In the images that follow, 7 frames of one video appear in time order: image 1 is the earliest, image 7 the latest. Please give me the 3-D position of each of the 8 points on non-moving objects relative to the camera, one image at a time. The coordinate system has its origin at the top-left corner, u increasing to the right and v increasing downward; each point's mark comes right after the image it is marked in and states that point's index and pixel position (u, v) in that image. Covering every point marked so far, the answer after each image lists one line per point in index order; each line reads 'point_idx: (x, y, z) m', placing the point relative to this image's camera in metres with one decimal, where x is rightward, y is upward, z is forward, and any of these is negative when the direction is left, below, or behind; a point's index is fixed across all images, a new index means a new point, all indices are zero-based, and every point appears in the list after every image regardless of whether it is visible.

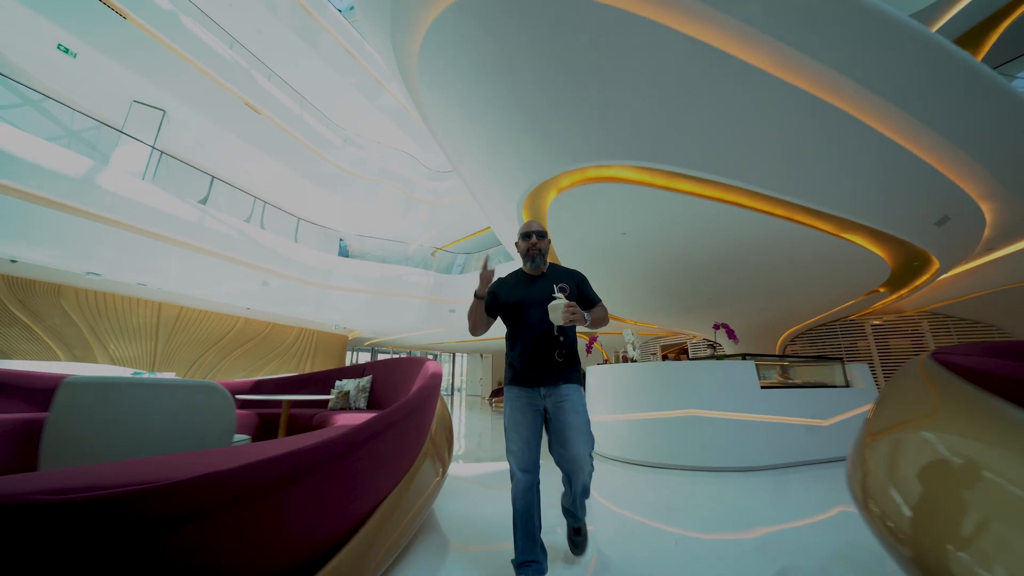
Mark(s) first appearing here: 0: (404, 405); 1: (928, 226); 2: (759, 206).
0: (-0.4, -0.5, +1.4) m
1: (+4.0, +0.6, +3.6) m
2: (+2.1, +0.7, +3.2) m
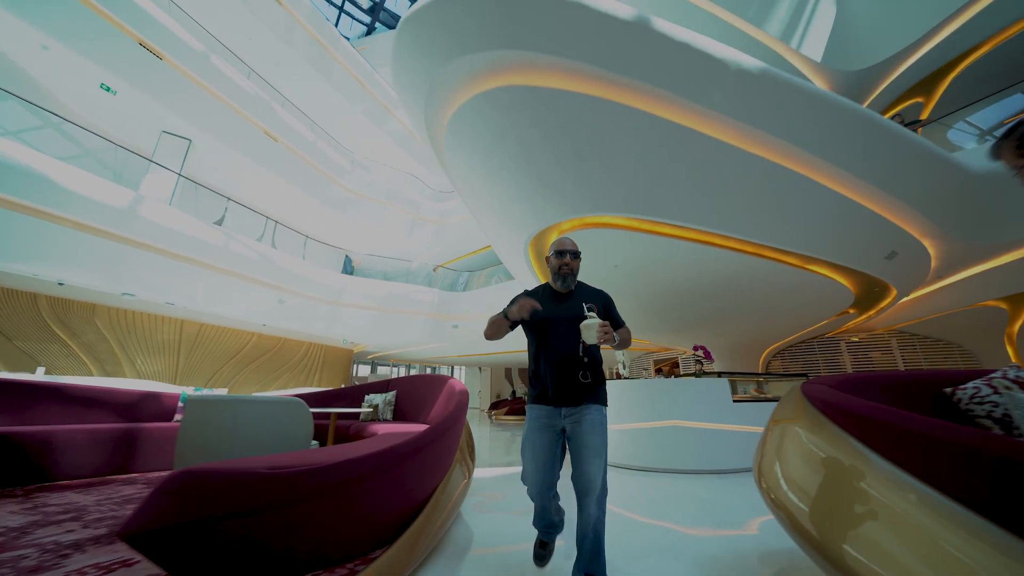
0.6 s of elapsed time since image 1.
0: (-0.3, -0.7, +1.9) m
1: (+4.1, +0.3, +4.1) m
2: (+2.2, +0.4, +3.7) m
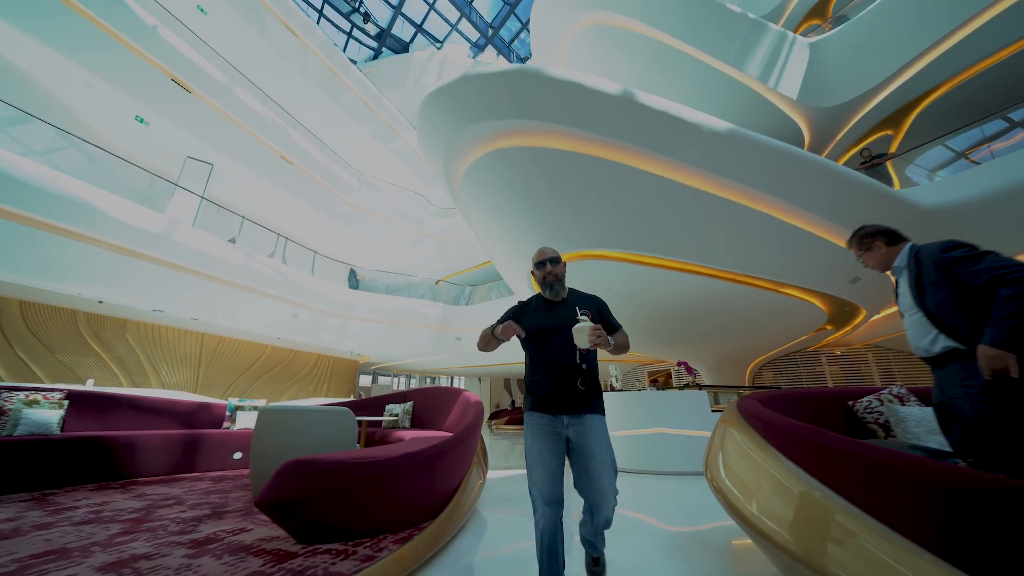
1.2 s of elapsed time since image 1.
0: (-0.3, -0.9, +2.3) m
1: (+4.1, +0.1, +4.6) m
2: (+2.3, +0.2, +4.2) m
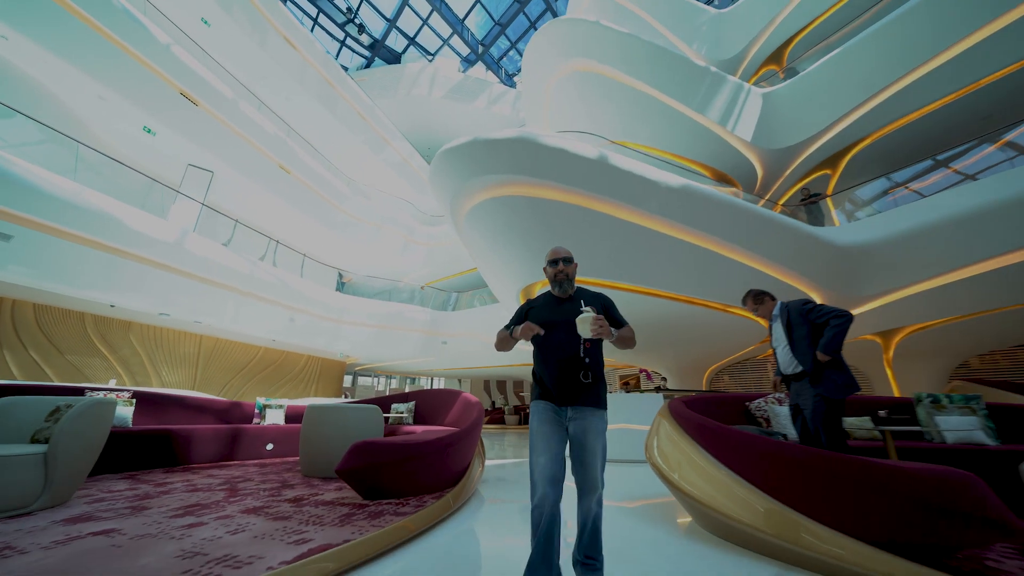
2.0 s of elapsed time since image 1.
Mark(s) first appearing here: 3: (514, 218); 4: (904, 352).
0: (-0.3, -1.1, +2.9) m
1: (+4.0, -0.3, +5.5) m
2: (+2.1, -0.1, +5.0) m
3: (0.0, +0.7, +3.9) m
4: (+7.2, -1.2, +6.7) m
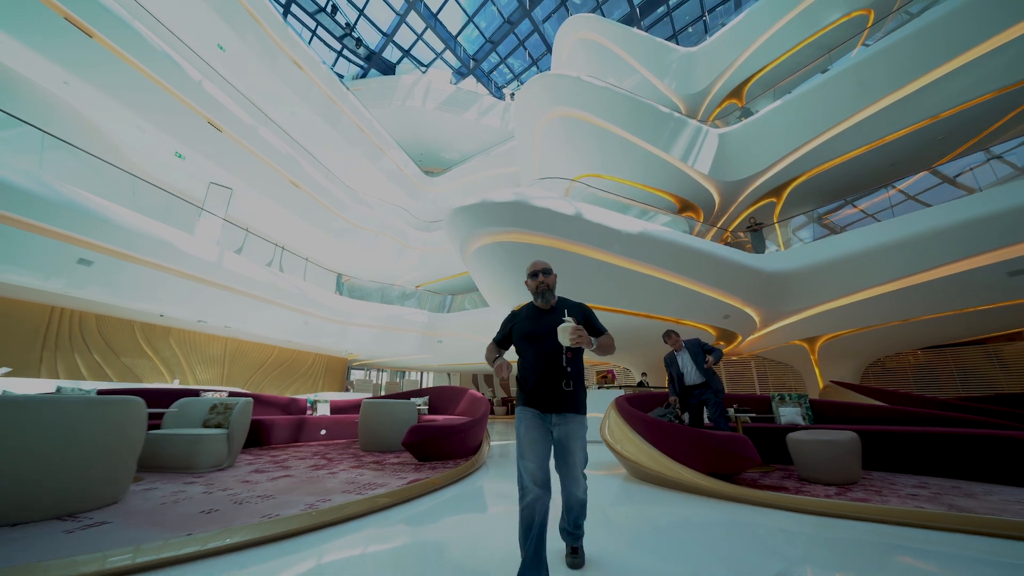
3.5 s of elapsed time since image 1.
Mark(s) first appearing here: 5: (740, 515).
0: (-0.3, -1.4, +4.1) m
1: (+3.8, -0.5, +6.8) m
2: (+2.0, -0.4, +6.2) m
3: (0.0, +0.4, +5.0) m
4: (+7.0, -1.5, +8.1) m
5: (+1.3, -1.3, +2.1) m
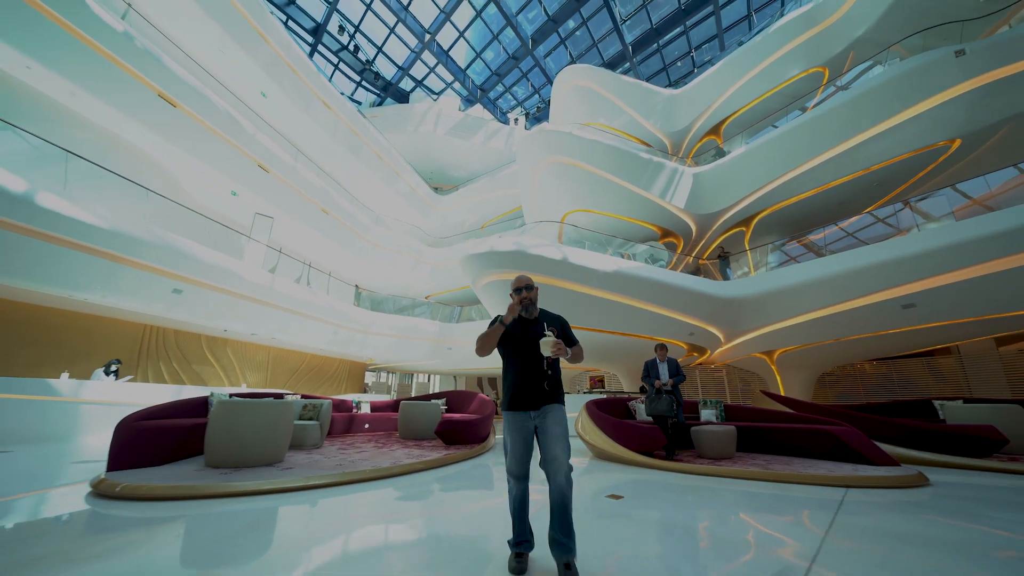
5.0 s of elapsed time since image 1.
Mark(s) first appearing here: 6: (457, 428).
0: (-0.3, -1.8, +5.4) m
1: (+3.9, -1.0, +8.1) m
2: (+2.1, -0.9, +7.5) m
3: (0.0, 0.0, +6.4) m
4: (+7.0, -2.0, +9.4) m
5: (+1.3, -1.8, +3.5) m
6: (-0.7, -1.8, +4.6) m
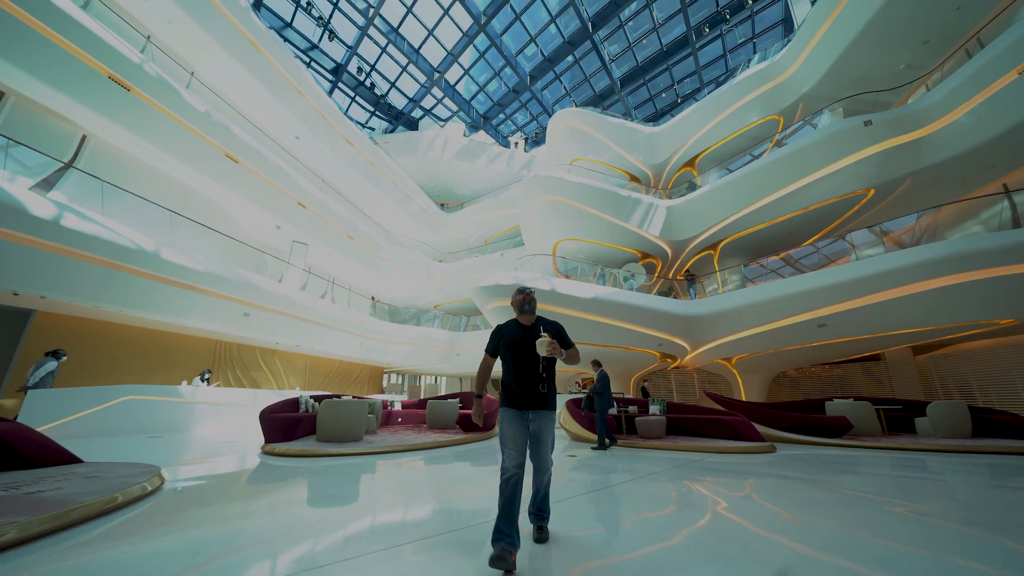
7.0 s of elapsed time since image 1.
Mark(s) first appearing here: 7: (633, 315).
0: (-0.4, -2.3, +7.1) m
1: (+3.9, -1.5, +9.7) m
2: (+2.1, -1.4, +9.2) m
3: (0.0, -0.5, +8.0) m
4: (+7.0, -2.5, +11.1) m
5: (+1.3, -2.3, +5.1) m
6: (-0.7, -2.3, +6.3) m
7: (+3.0, -0.7, +8.8) m
